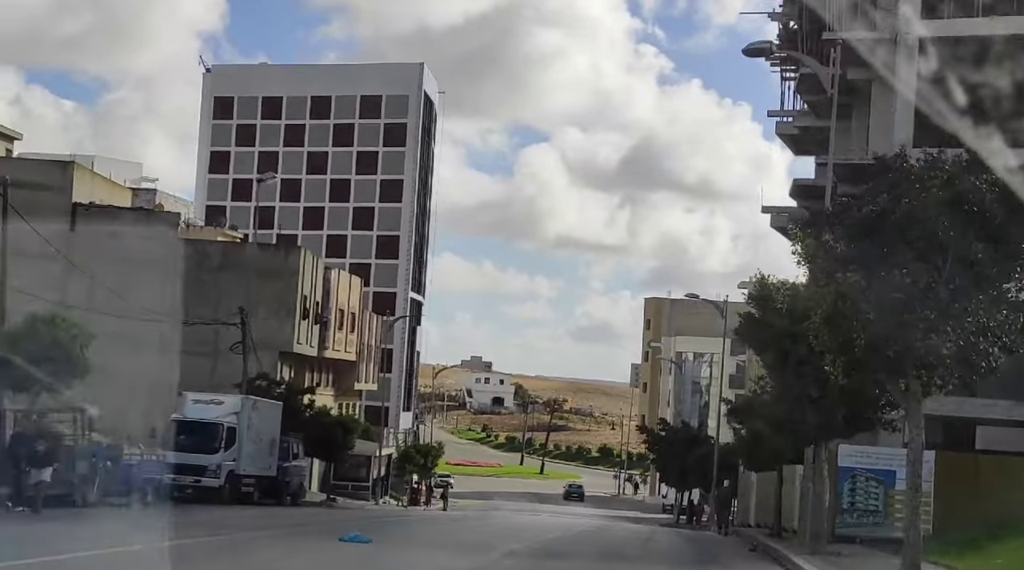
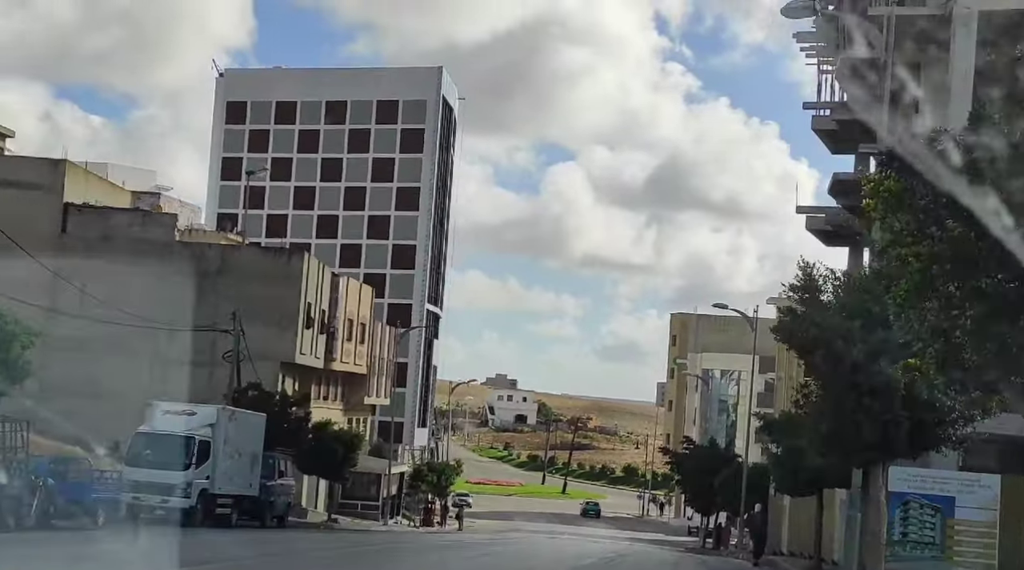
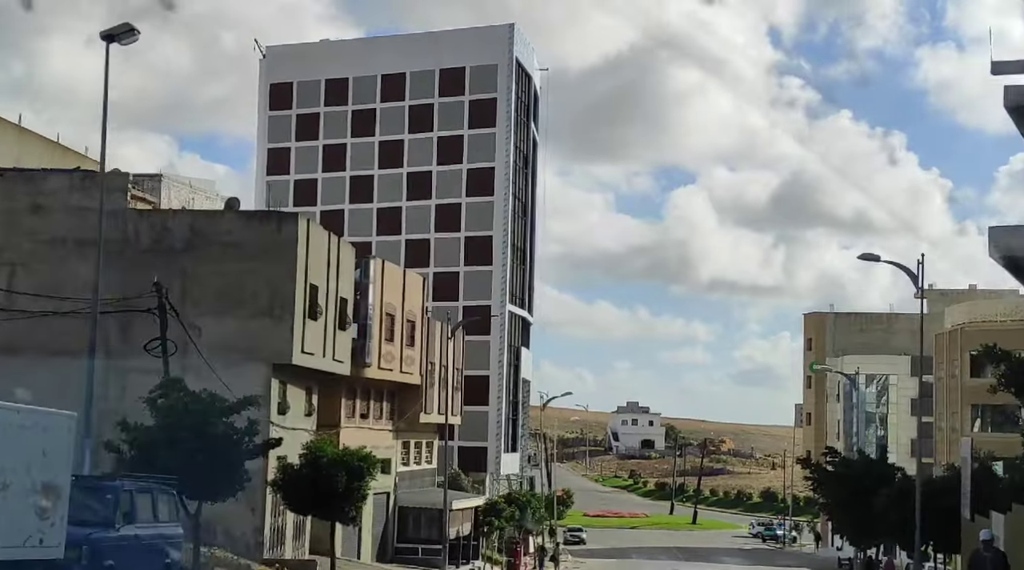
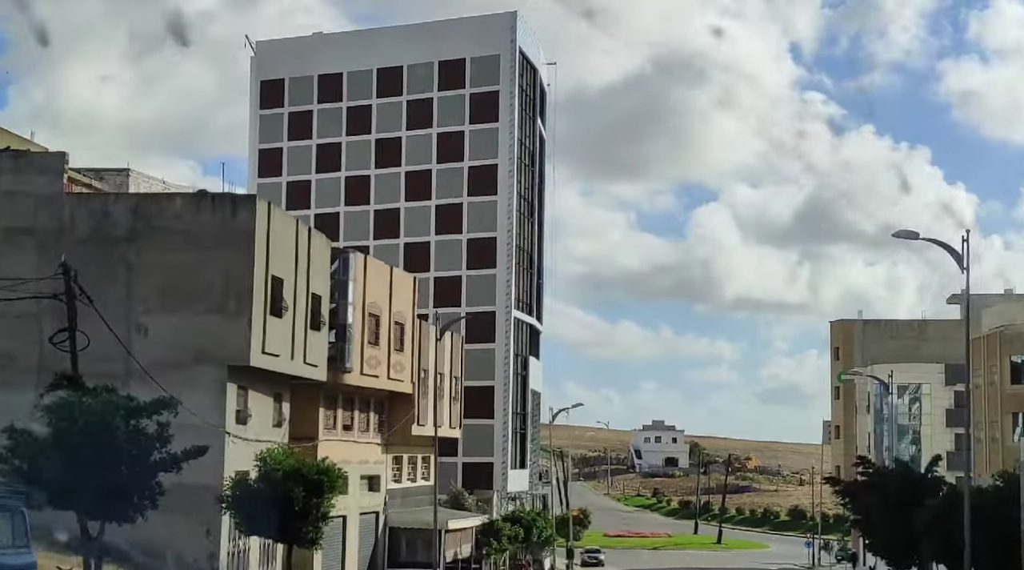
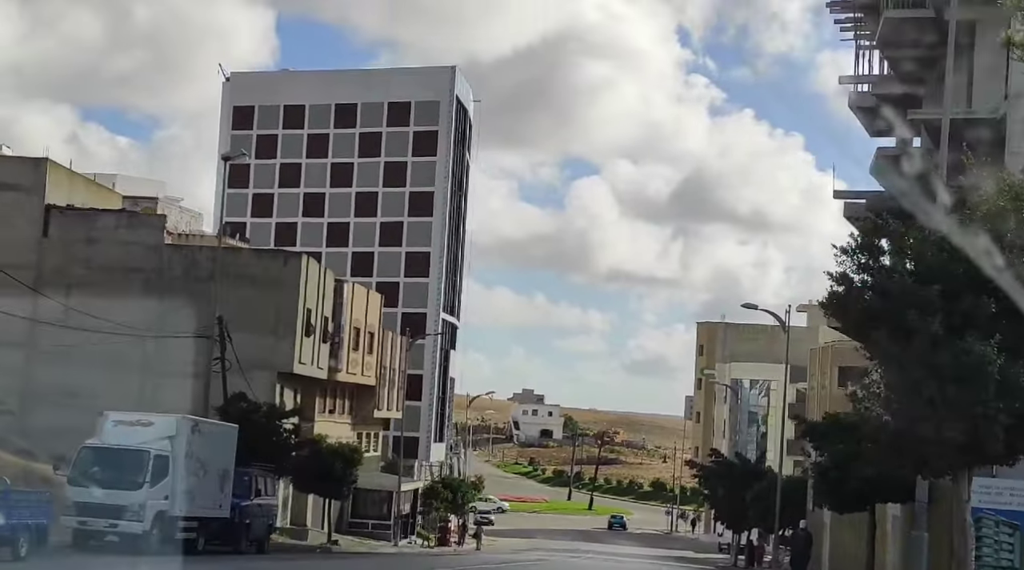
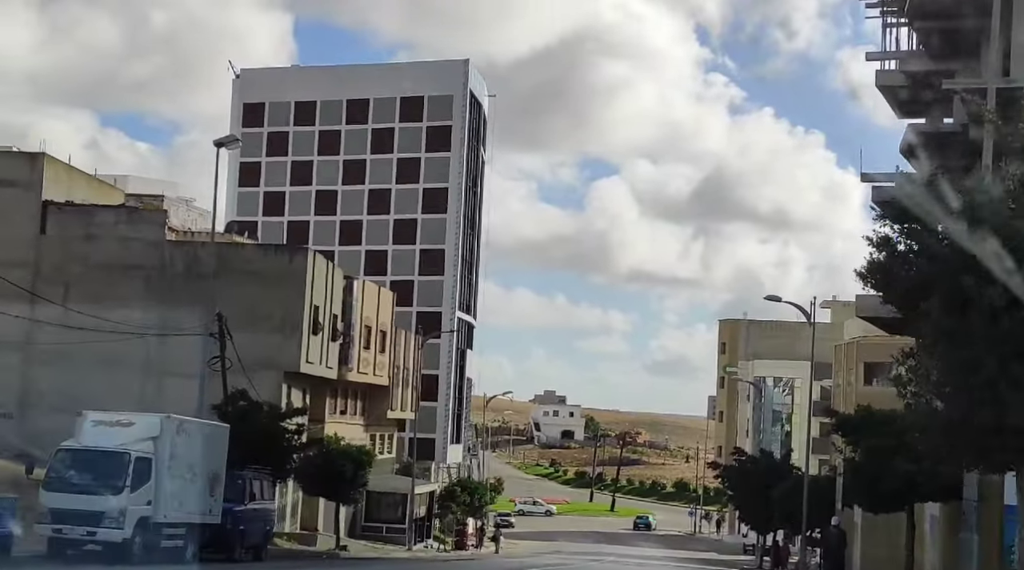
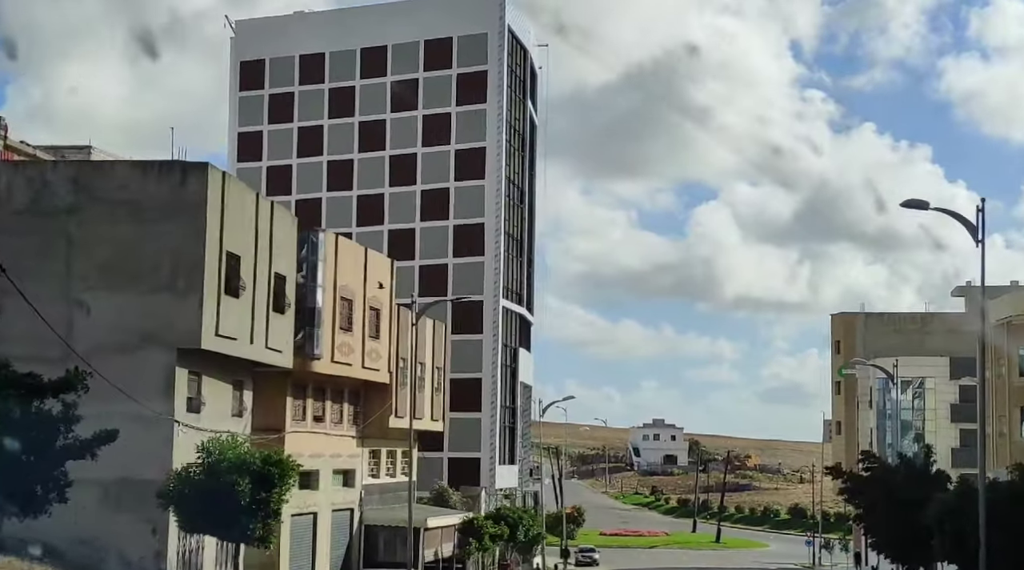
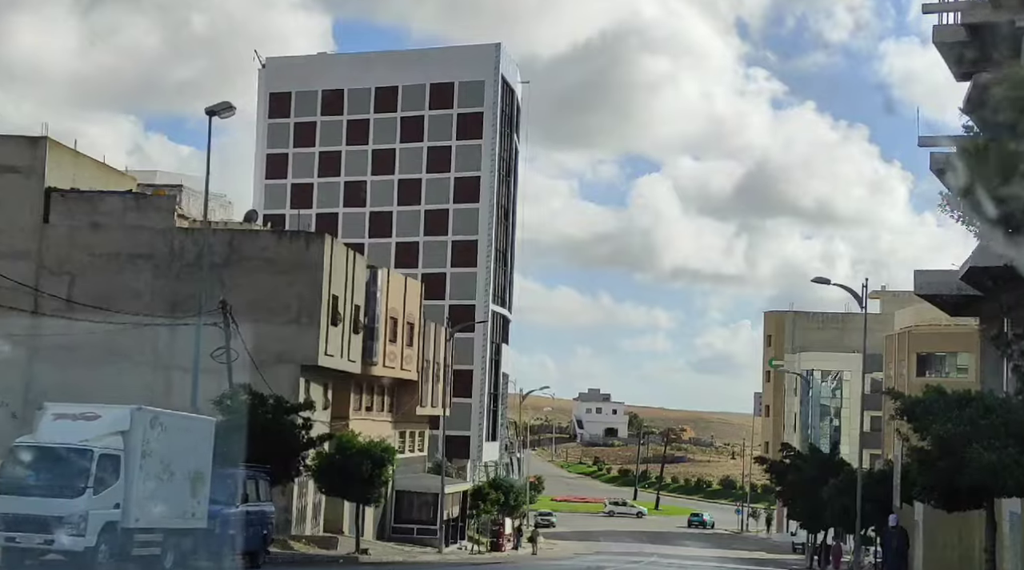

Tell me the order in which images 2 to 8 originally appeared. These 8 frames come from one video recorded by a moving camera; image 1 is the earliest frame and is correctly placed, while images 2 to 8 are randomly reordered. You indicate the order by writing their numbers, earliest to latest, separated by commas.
2, 5, 6, 8, 3, 4, 7
